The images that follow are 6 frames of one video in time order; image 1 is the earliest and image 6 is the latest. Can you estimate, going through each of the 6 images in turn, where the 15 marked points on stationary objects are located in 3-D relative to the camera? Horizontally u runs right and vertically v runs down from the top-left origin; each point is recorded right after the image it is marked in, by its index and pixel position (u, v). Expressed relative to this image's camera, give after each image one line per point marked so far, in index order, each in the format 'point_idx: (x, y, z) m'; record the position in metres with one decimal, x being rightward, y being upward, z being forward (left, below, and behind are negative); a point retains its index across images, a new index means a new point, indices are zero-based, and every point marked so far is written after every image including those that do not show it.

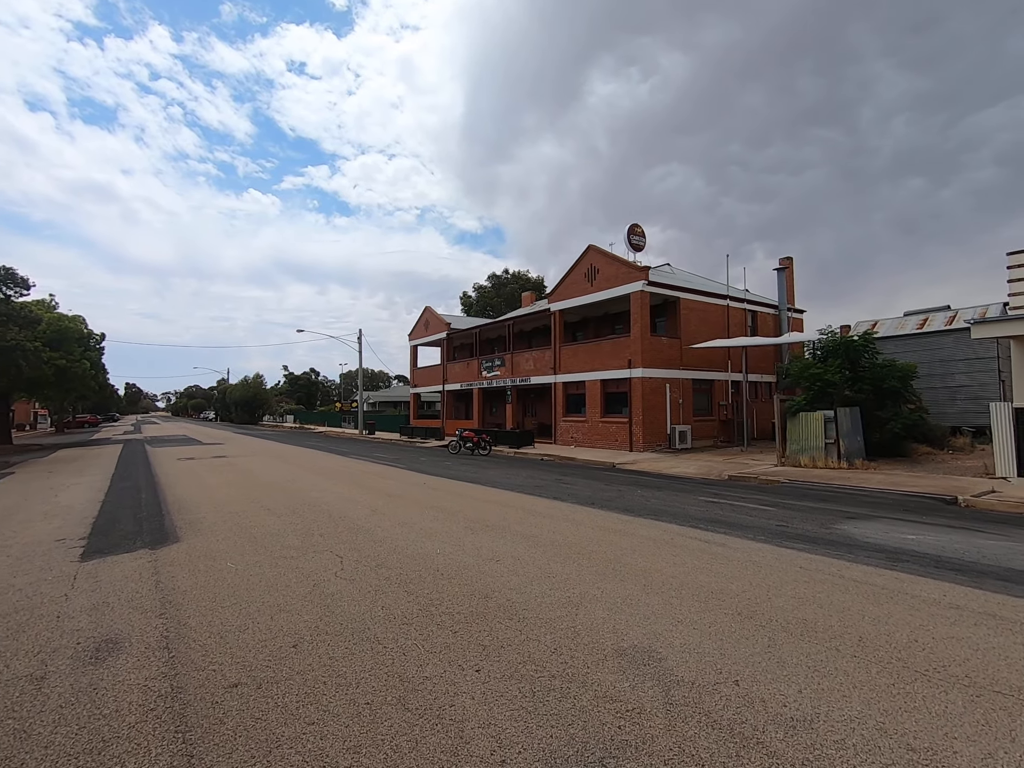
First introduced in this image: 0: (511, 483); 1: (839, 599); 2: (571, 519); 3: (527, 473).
0: (-0.1, -2.7, +14.6) m
1: (+3.2, -2.1, +5.2) m
2: (+1.0, -2.3, +9.2) m
3: (+0.4, -3.0, +18.1) m
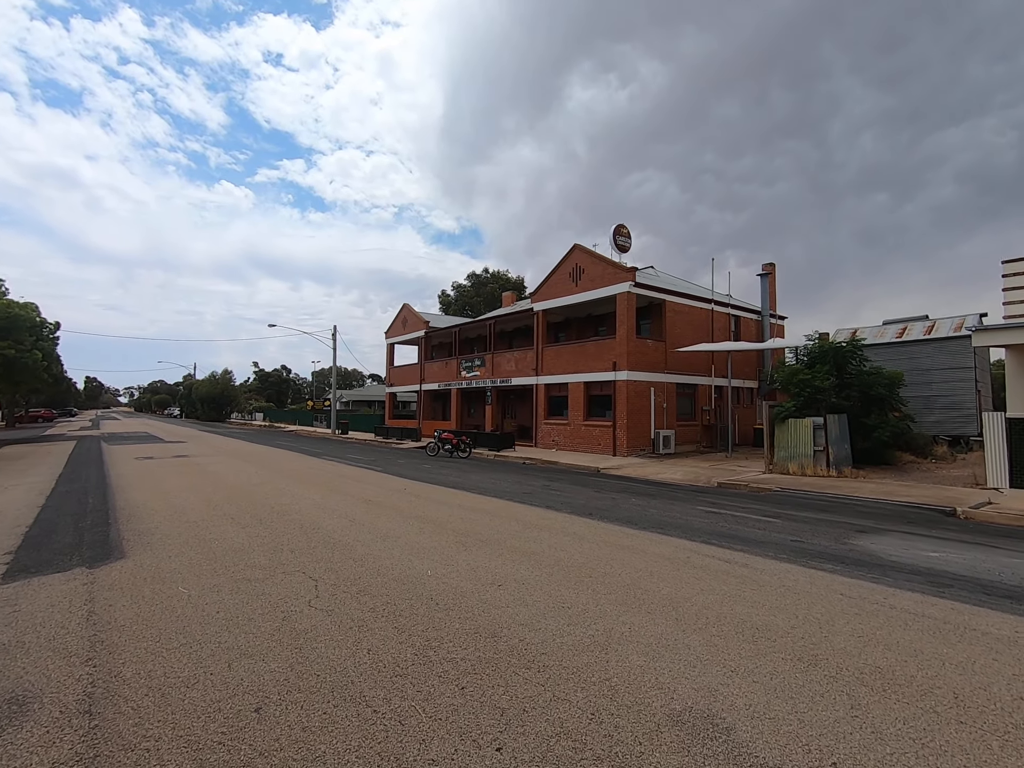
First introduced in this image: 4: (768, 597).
0: (-0.4, -2.7, +13.8) m
1: (+3.3, -2.1, +4.5) m
2: (+0.9, -2.3, +8.3) m
3: (-0.1, -3.0, +17.2) m
4: (+2.6, -2.2, +5.4) m
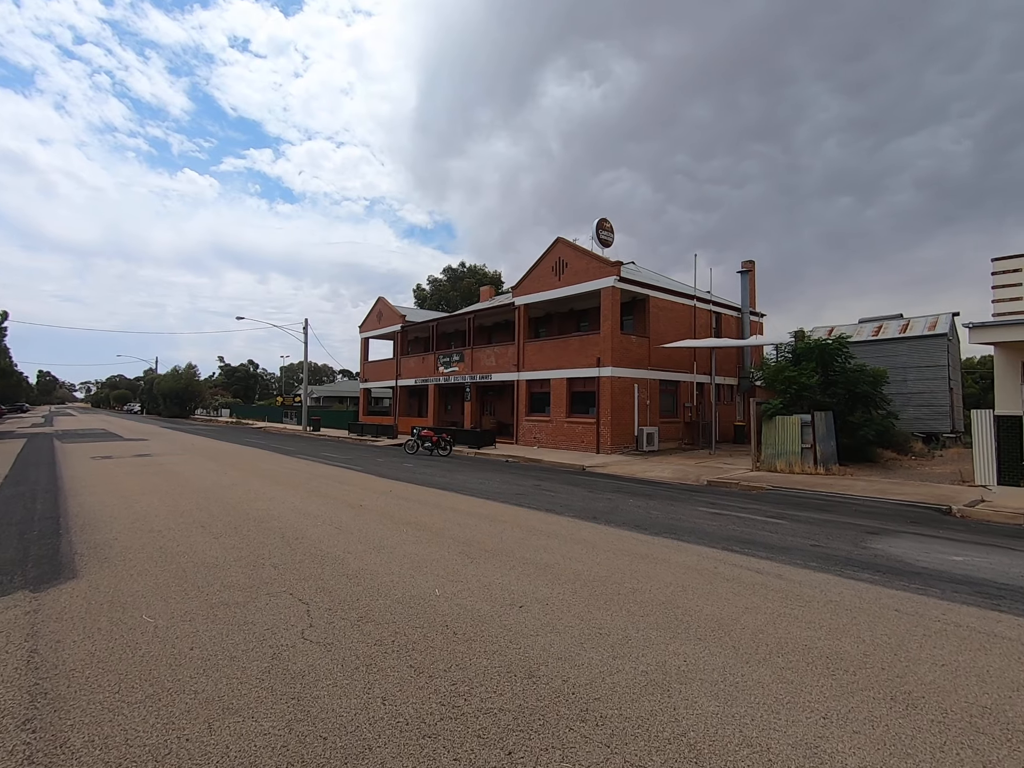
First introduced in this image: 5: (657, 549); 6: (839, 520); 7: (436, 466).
0: (-0.6, -2.6, +13.0) m
1: (+3.5, -2.1, +4.0) m
2: (+1.0, -2.2, +7.7) m
3: (-0.5, -2.9, +16.5) m
4: (+2.8, -2.1, +4.9) m
5: (+1.9, -2.2, +7.2) m
6: (+6.6, -2.8, +11.0) m
7: (-2.7, -3.0, +19.5) m
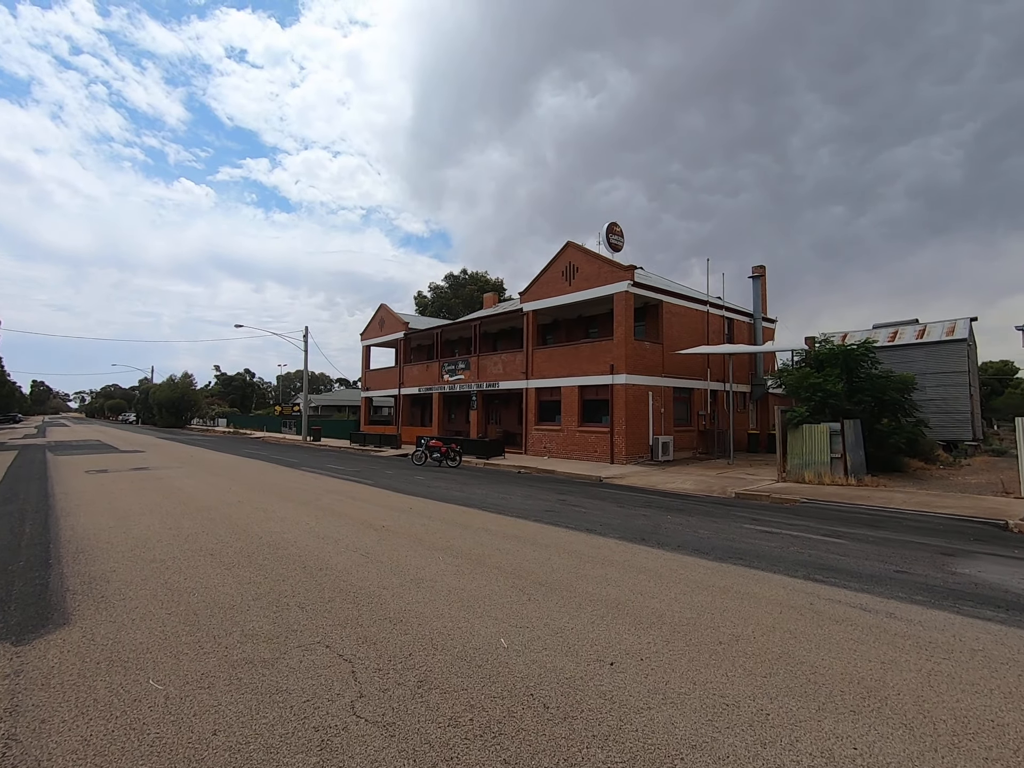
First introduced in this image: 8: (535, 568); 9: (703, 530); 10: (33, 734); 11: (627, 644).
0: (0.0, -2.8, +12.1) m
1: (+4.2, -2.1, +3.1) m
2: (+1.6, -2.3, +6.8) m
3: (+0.1, -3.1, +15.6) m
4: (+3.5, -2.2, +4.0) m
5: (+2.6, -2.3, +6.3) m
6: (+7.3, -2.9, +10.1) m
7: (-2.2, -3.3, +18.6) m
8: (+0.3, -2.3, +6.8) m
9: (+3.6, -2.7, +10.1) m
10: (-2.9, -2.1, +3.3) m
11: (+1.0, -2.2, +4.5) m
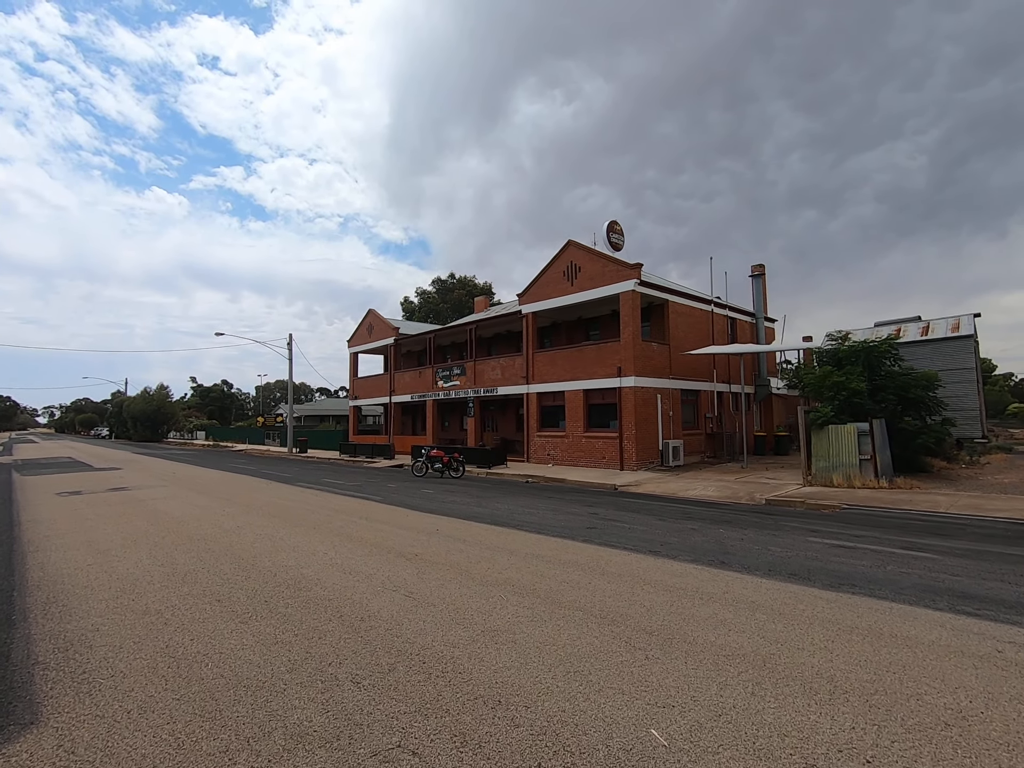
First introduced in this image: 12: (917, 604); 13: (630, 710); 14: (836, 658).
0: (+0.7, -2.8, +10.9) m
1: (+5.2, -2.0, +2.0) m
2: (+2.5, -2.3, +5.6) m
3: (+0.7, -3.2, +14.4) m
4: (+4.4, -2.1, +2.9) m
5: (+3.5, -2.3, +5.2) m
6: (+8.0, -2.8, +9.1) m
7: (-1.7, -3.4, +17.2) m
8: (+1.2, -2.3, +5.5) m
9: (+4.4, -2.7, +9.0) m
10: (-1.9, -2.1, +2.0) m
11: (+1.9, -2.1, +3.3) m
12: (+4.3, -2.3, +5.7) m
13: (+0.8, -2.1, +3.6) m
14: (+2.6, -2.2, +4.4) m
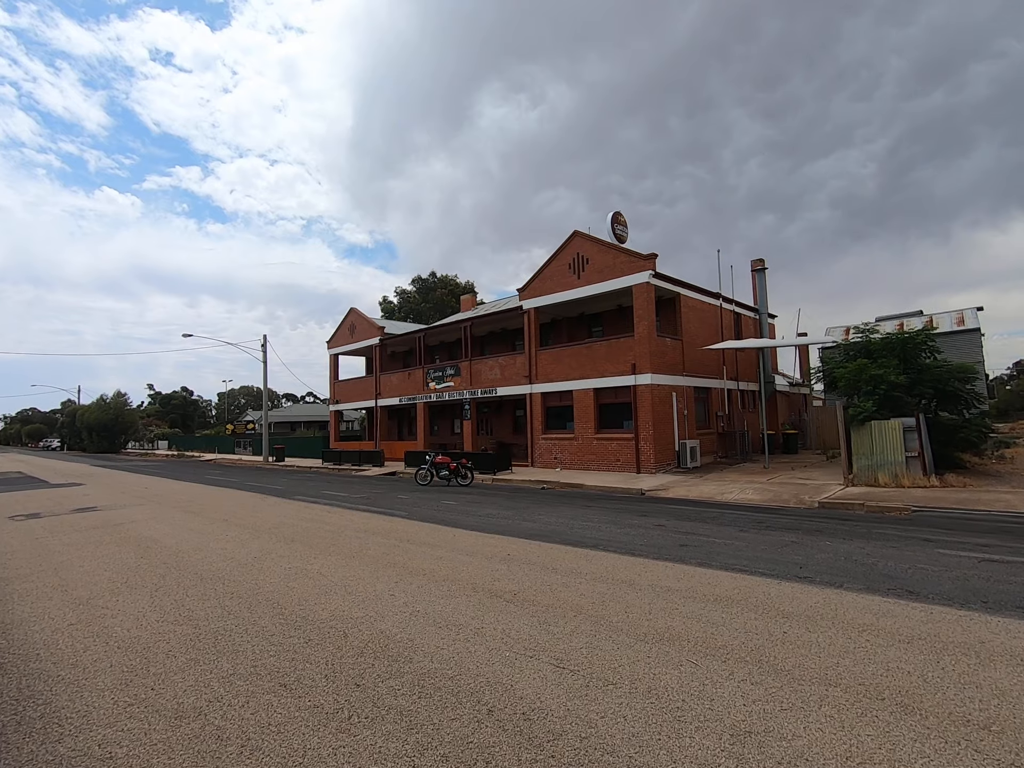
0: (+2.0, -2.7, +9.2) m
1: (+7.0, -1.7, +0.6) m
2: (+4.1, -2.1, +4.1) m
3: (+1.7, -3.1, +12.7) m
4: (+6.2, -1.8, +1.4) m
5: (+5.1, -2.0, +3.7) m
6: (+9.4, -2.5, +7.8) m
7: (-0.8, -3.4, +15.4) m
8: (+2.7, -2.1, +3.9) m
9: (+5.7, -2.5, +7.5) m
10: (-0.2, -2.0, +0.2) m
11: (+3.6, -1.9, +1.7) m
12: (+5.8, -2.1, +4.2) m
13: (+2.4, -2.0, +1.9) m
14: (+4.2, -2.0, +2.8) m
